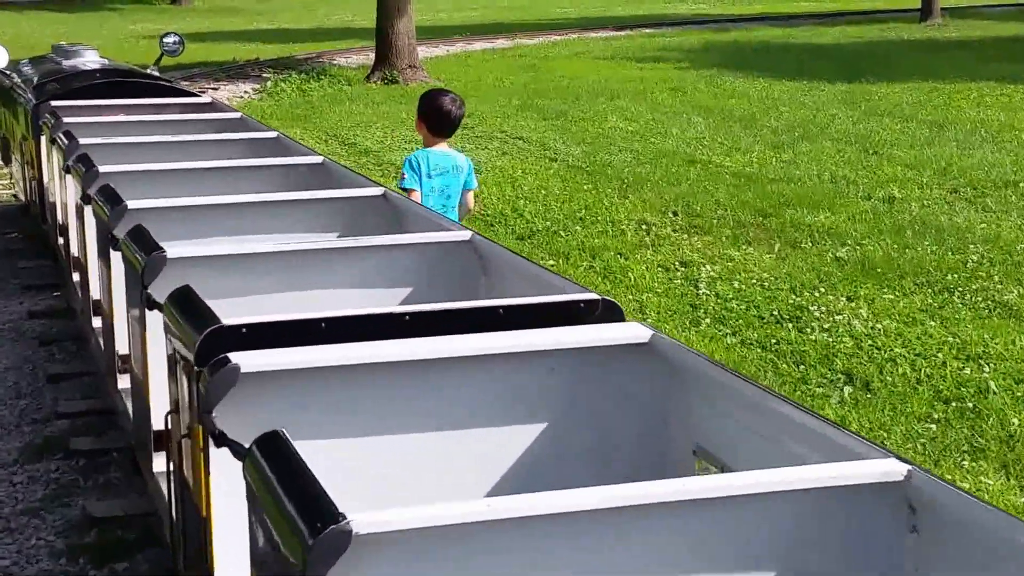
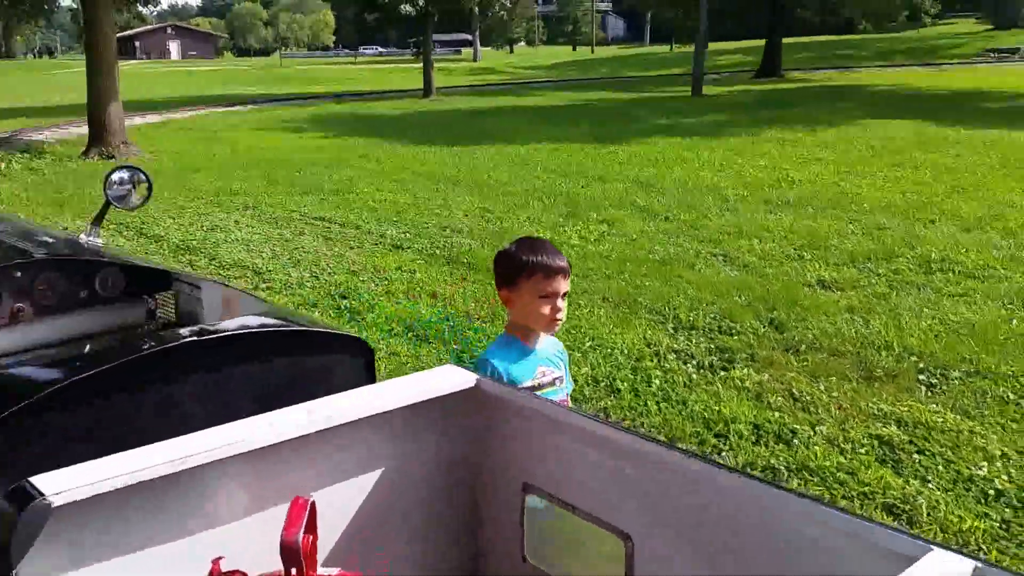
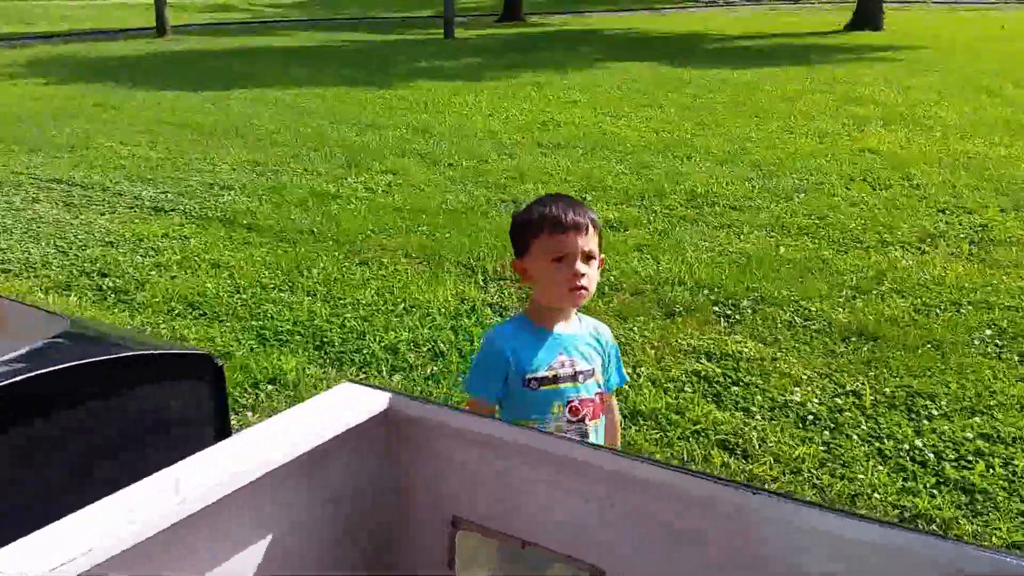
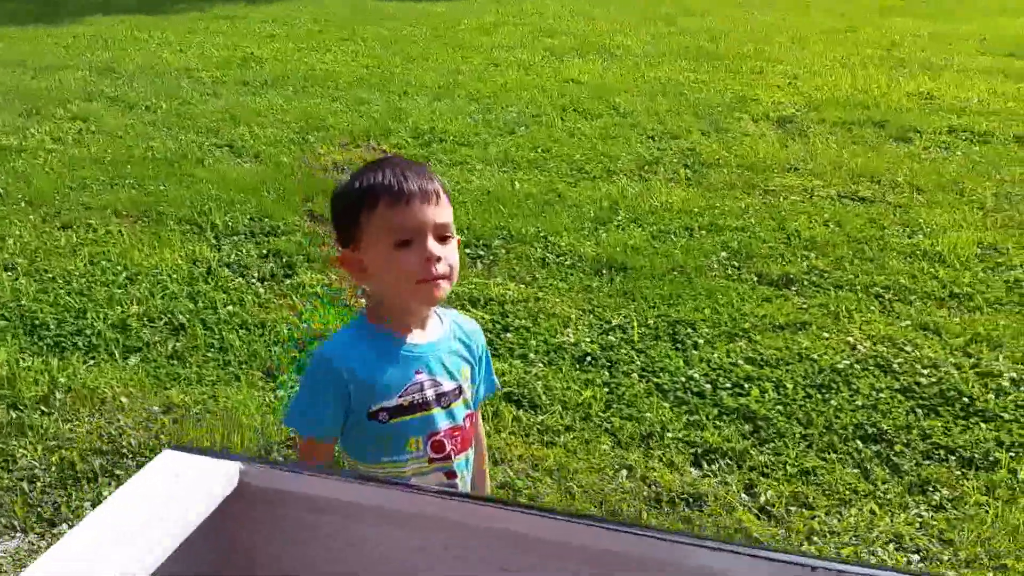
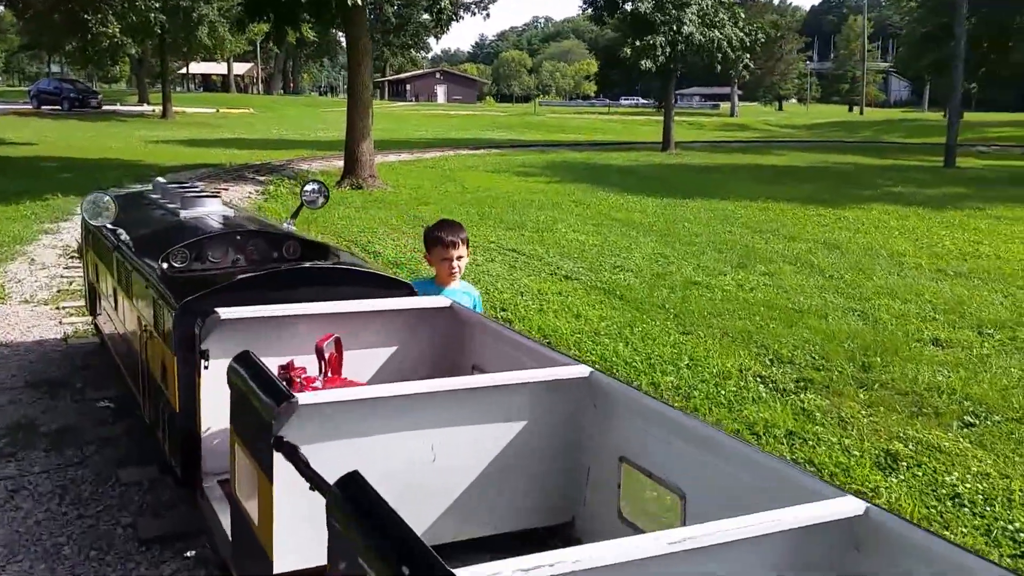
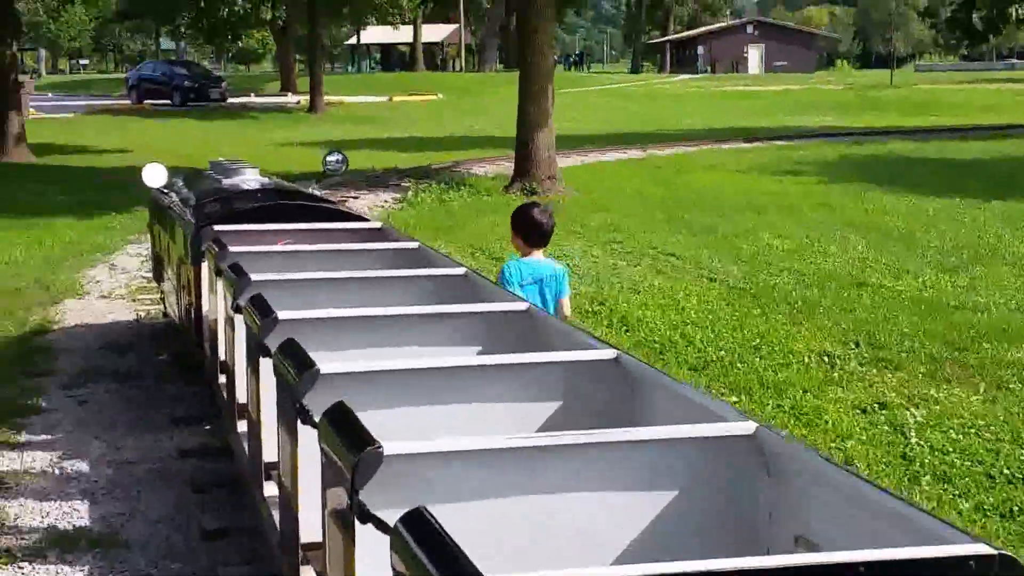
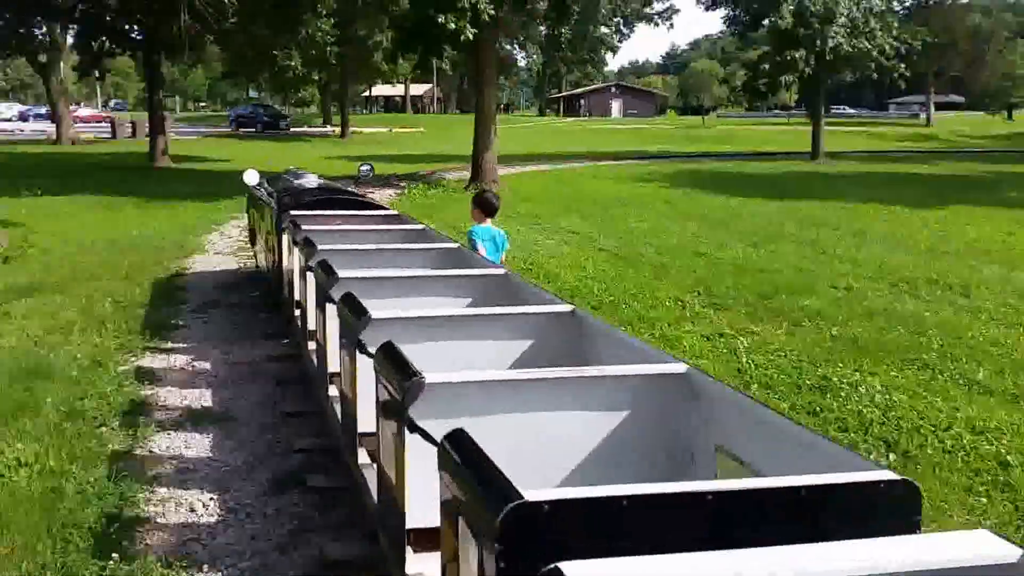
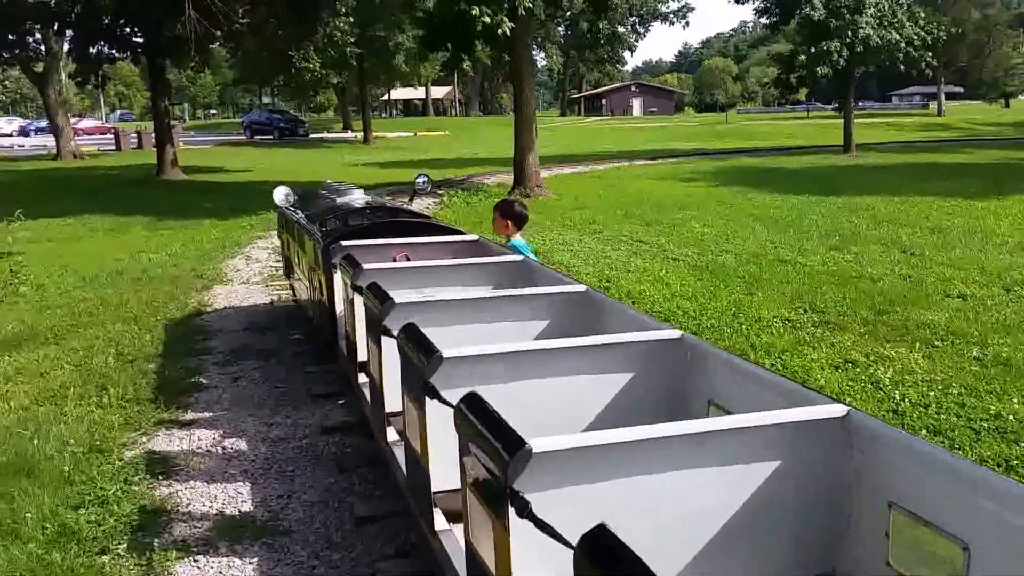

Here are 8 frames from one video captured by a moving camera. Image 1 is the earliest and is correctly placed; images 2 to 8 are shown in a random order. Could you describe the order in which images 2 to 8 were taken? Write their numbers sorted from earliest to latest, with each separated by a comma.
6, 7, 8, 5, 2, 3, 4
